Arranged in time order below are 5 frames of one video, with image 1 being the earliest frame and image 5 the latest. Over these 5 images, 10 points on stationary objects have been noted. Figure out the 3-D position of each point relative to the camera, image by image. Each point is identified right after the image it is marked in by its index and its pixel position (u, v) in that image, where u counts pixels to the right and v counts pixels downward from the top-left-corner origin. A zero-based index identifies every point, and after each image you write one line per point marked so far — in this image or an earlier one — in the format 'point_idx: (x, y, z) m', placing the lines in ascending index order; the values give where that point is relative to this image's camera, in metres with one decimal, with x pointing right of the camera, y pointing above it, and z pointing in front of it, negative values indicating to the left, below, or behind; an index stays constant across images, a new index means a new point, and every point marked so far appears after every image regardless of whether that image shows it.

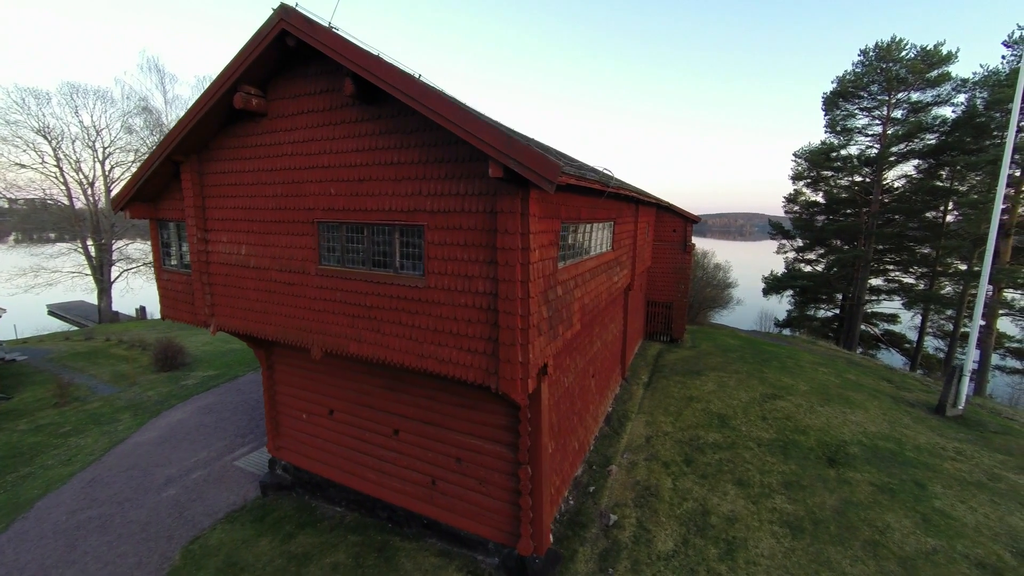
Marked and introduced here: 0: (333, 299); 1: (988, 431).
0: (-2.7, -0.2, +6.4) m
1: (+12.9, -3.9, +11.5) m
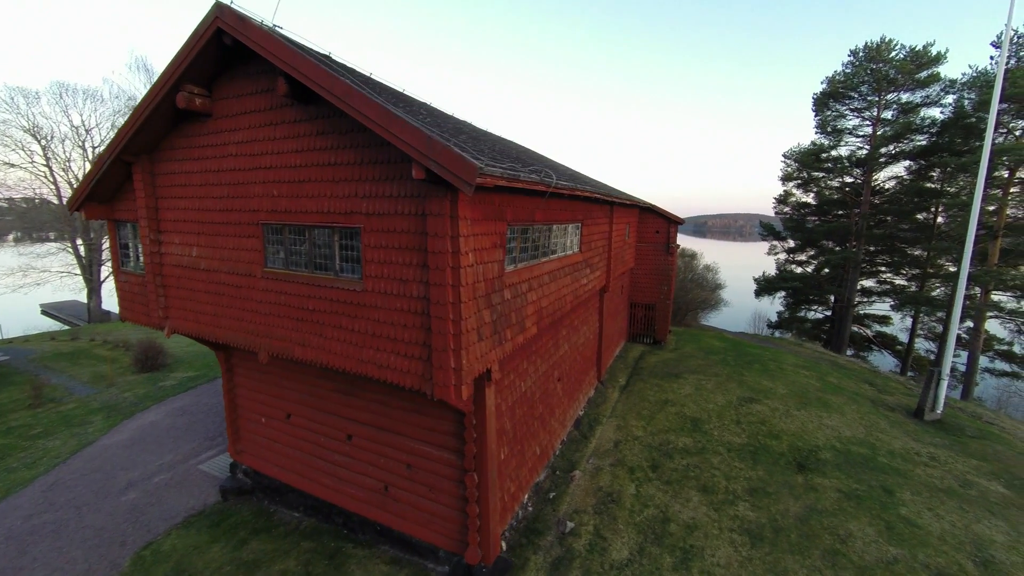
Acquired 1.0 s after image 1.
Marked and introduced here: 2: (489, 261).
0: (-3.5, -0.2, +6.3) m
1: (+12.1, -4.0, +11.4) m
2: (-0.3, +0.3, +5.5) m
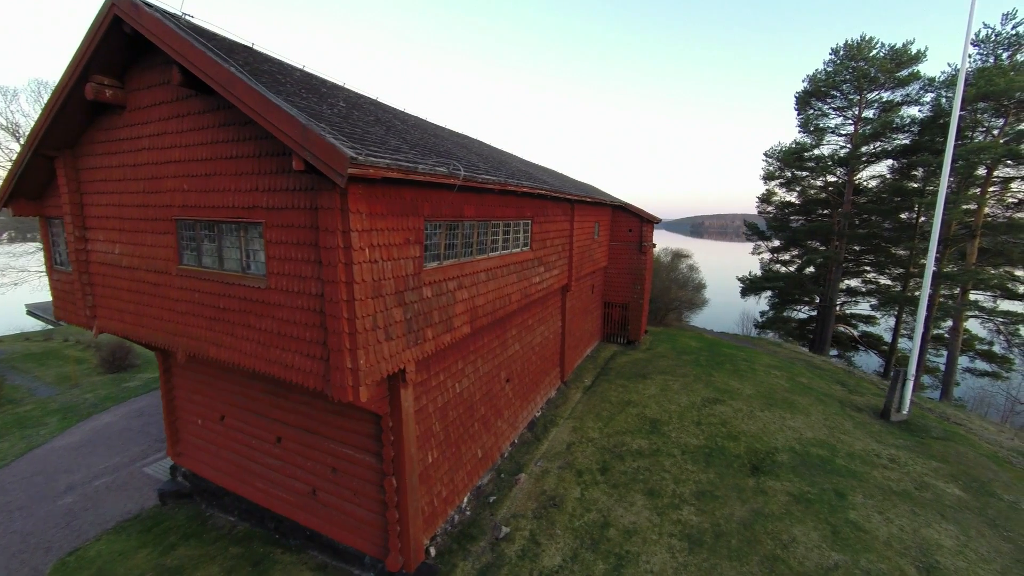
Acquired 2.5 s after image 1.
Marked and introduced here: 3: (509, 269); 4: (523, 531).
0: (-4.6, -0.2, +6.1) m
1: (+11.0, -4.0, +11.2) m
2: (-1.4, +0.4, +5.3) m
3: (-0.1, +0.4, +8.3) m
4: (+0.2, -4.1, +7.2) m
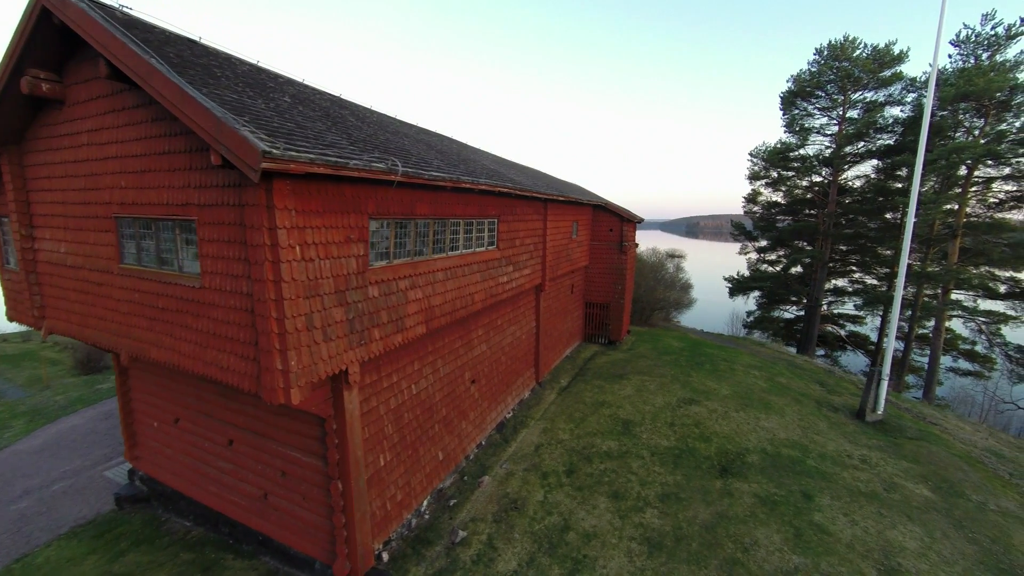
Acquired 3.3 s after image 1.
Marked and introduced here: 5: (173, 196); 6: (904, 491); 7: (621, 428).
0: (-5.3, -0.2, +5.9) m
1: (+10.3, -3.9, +11.1) m
2: (-2.1, +0.4, +5.2) m
3: (-0.8, +0.4, +8.2) m
4: (-0.5, -4.1, +7.1) m
5: (-4.1, +1.1, +5.1) m
6: (+8.2, -4.2, +8.8) m
7: (+2.7, -3.5, +10.5) m
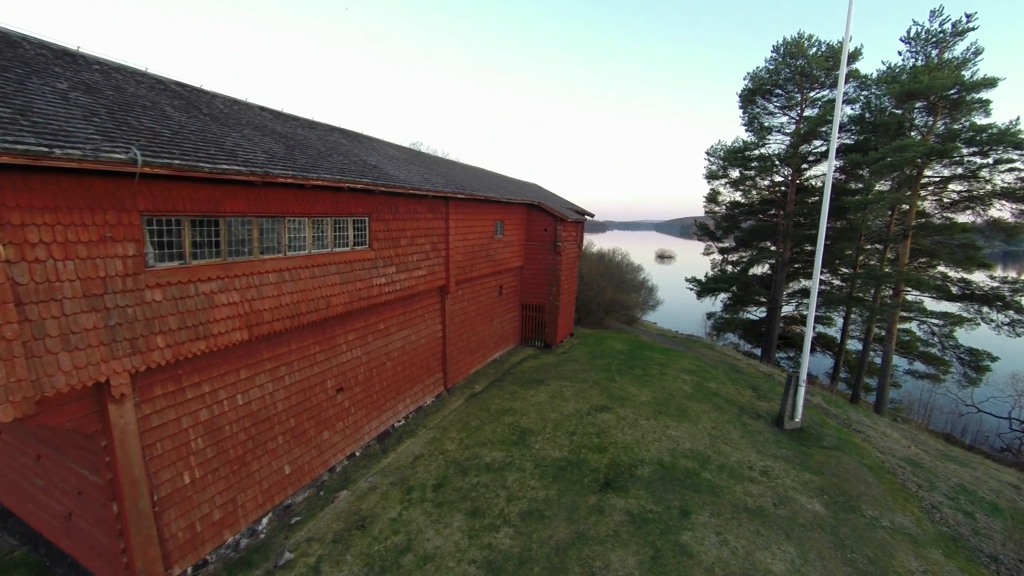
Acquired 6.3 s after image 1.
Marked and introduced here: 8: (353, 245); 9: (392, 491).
0: (-7.9, -0.2, +5.4) m
1: (+7.6, -4.0, +10.7) m
2: (-4.7, +0.3, +4.7) m
3: (-3.4, +0.3, +7.7) m
4: (-3.1, -4.2, +6.6) m
5: (-6.7, +1.1, +4.6) m
6: (+5.5, -4.3, +8.3) m
7: (+0.1, -3.6, +10.0) m
8: (-3.1, +0.8, +8.3) m
9: (-2.3, -3.9, +8.1) m
